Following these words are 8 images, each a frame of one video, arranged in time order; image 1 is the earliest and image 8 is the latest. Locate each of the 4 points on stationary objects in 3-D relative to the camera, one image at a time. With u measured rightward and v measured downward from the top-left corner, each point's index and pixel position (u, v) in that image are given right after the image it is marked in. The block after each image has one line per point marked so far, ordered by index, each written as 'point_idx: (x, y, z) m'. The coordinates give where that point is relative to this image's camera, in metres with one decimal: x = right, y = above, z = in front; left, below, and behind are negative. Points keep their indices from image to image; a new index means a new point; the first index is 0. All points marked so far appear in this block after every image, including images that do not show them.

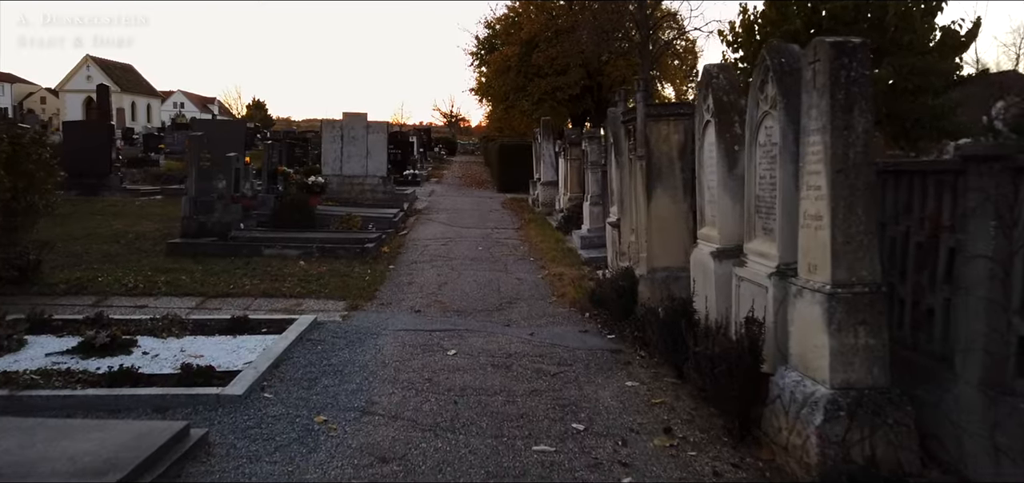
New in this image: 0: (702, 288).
0: (+1.6, -0.4, +6.5) m
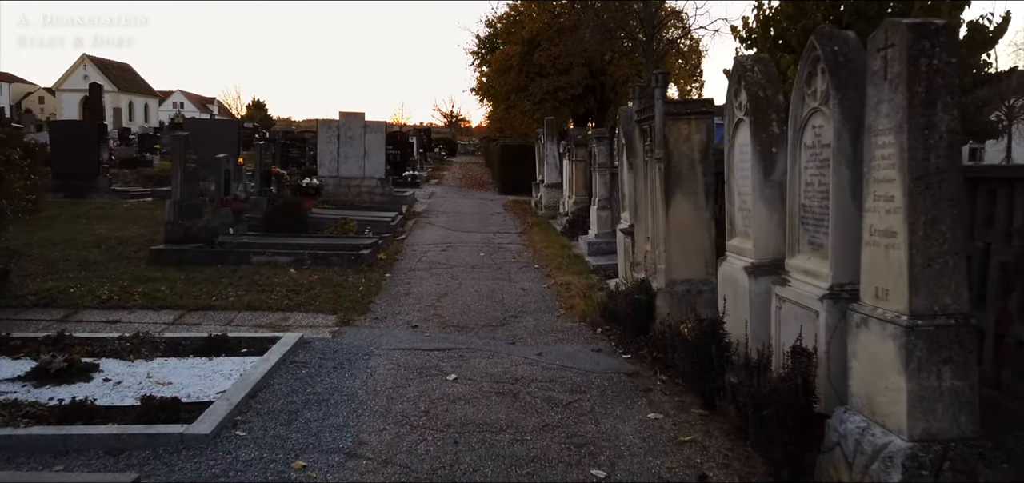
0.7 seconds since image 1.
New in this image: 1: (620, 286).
0: (+1.7, -0.5, +5.8) m
1: (+1.3, -0.5, +9.0) m
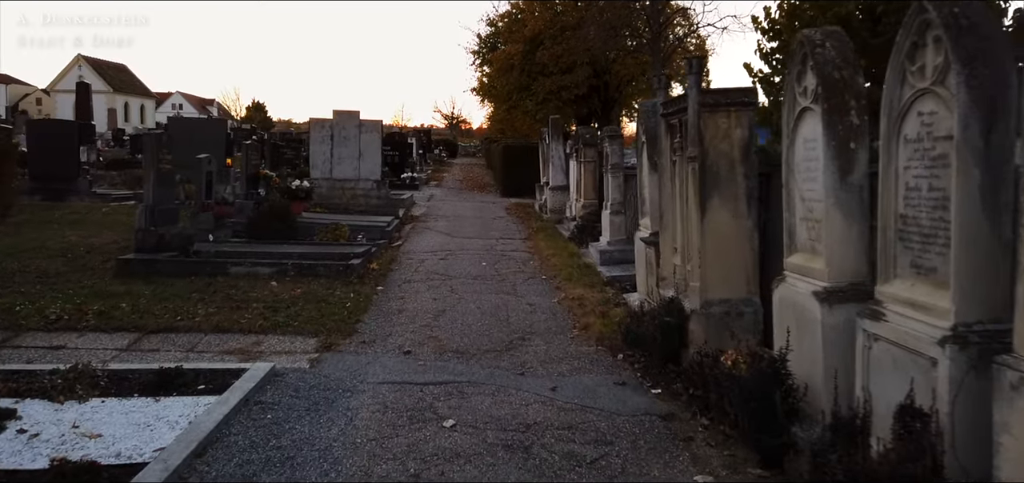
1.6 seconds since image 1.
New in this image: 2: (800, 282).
0: (+1.7, -0.6, +4.7) m
1: (+1.4, -0.6, +7.9) m
2: (+1.8, -0.2, +4.7) m
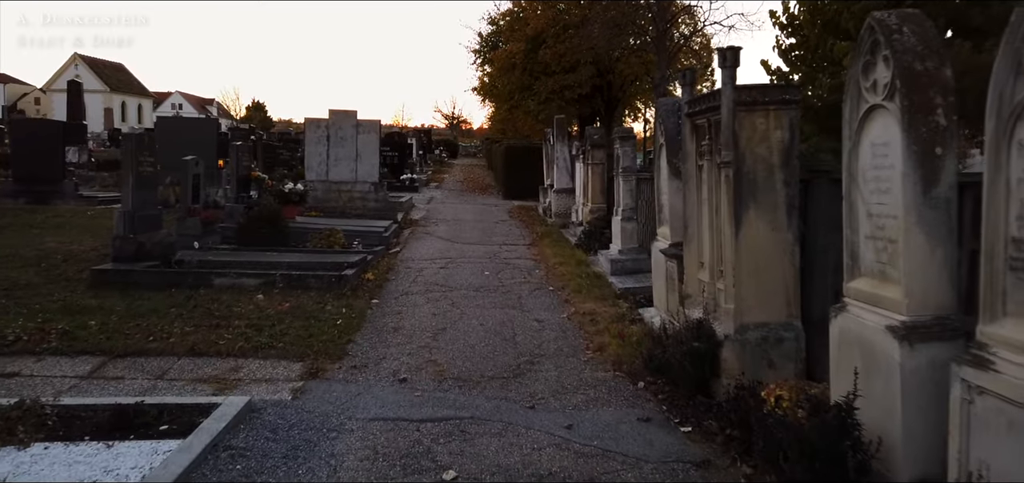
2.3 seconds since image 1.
0: (+1.8, -0.7, +3.9) m
1: (+1.4, -0.8, +7.1) m
2: (+1.9, -0.4, +3.9) m
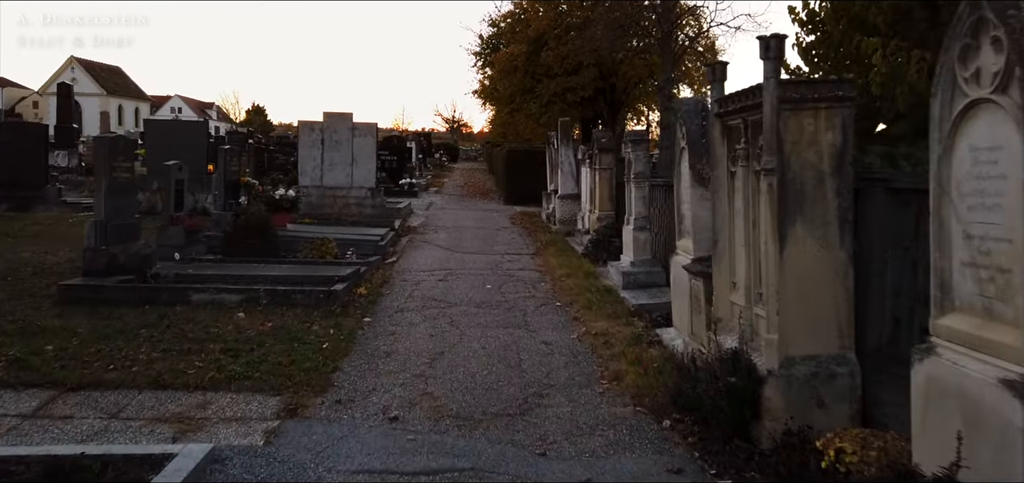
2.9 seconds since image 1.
0: (+1.9, -0.9, +3.1) m
1: (+1.5, -0.9, +6.3) m
2: (+1.9, -0.5, +3.1) m
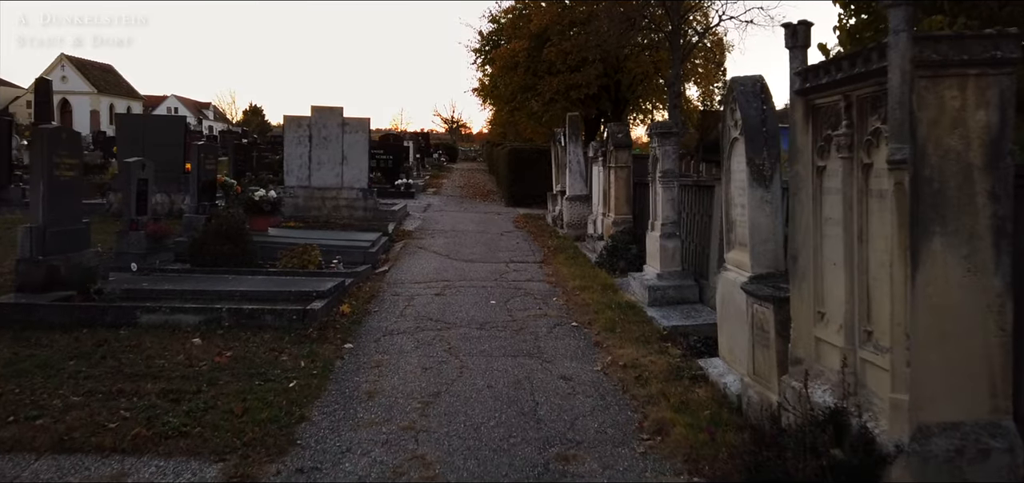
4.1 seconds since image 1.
0: (+2.0, -1.0, +1.7) m
1: (+1.6, -1.0, +4.9) m
2: (+2.0, -0.6, +1.7) m
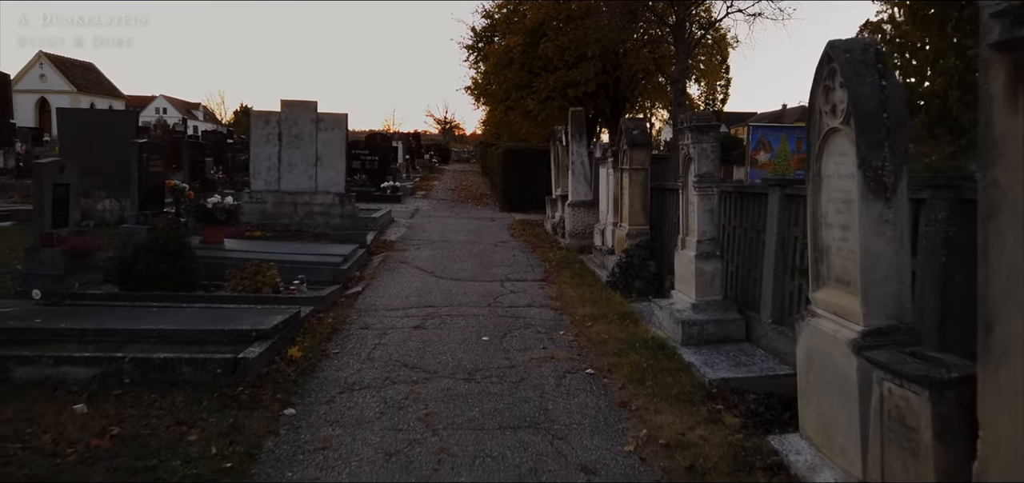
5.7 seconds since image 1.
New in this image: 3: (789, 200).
0: (+2.0, -1.1, -0.1) m
1: (+1.6, -1.2, +3.1) m
2: (+2.0, -0.8, -0.1) m
3: (+2.3, +0.3, +6.4) m
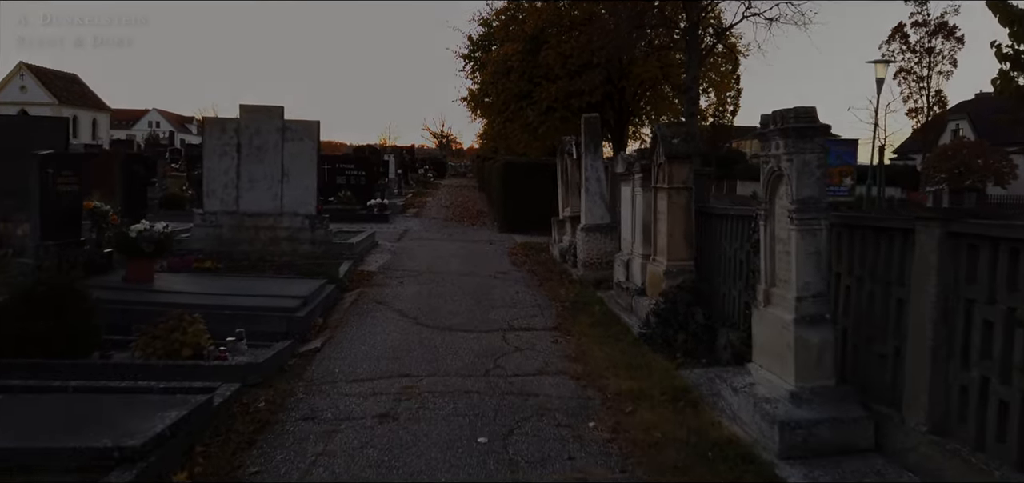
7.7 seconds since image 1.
0: (+2.1, -1.4, -2.5) m
1: (+1.7, -1.5, +0.7) m
2: (+2.1, -1.0, -2.4) m
3: (+2.4, 0.0, +4.1) m
